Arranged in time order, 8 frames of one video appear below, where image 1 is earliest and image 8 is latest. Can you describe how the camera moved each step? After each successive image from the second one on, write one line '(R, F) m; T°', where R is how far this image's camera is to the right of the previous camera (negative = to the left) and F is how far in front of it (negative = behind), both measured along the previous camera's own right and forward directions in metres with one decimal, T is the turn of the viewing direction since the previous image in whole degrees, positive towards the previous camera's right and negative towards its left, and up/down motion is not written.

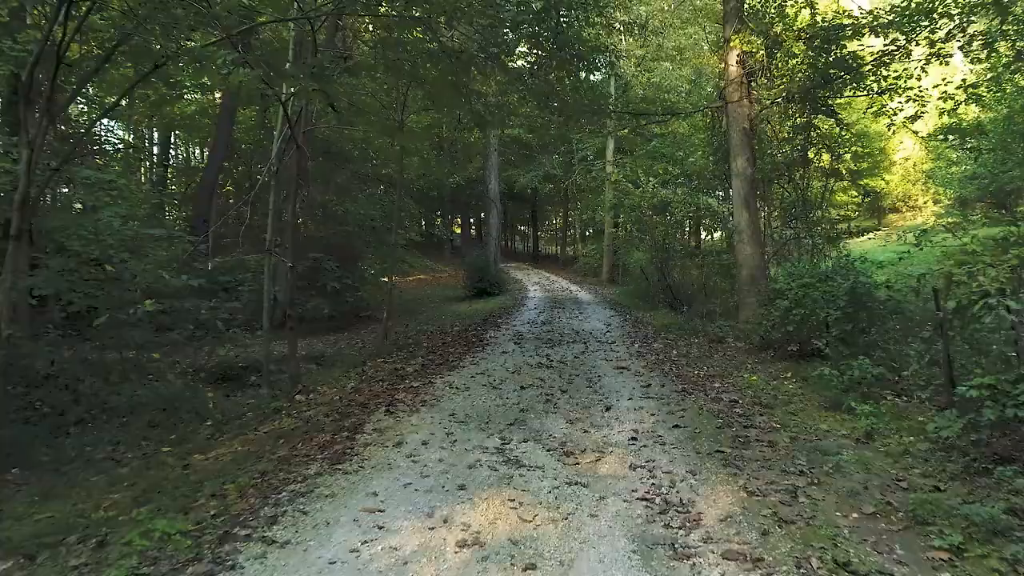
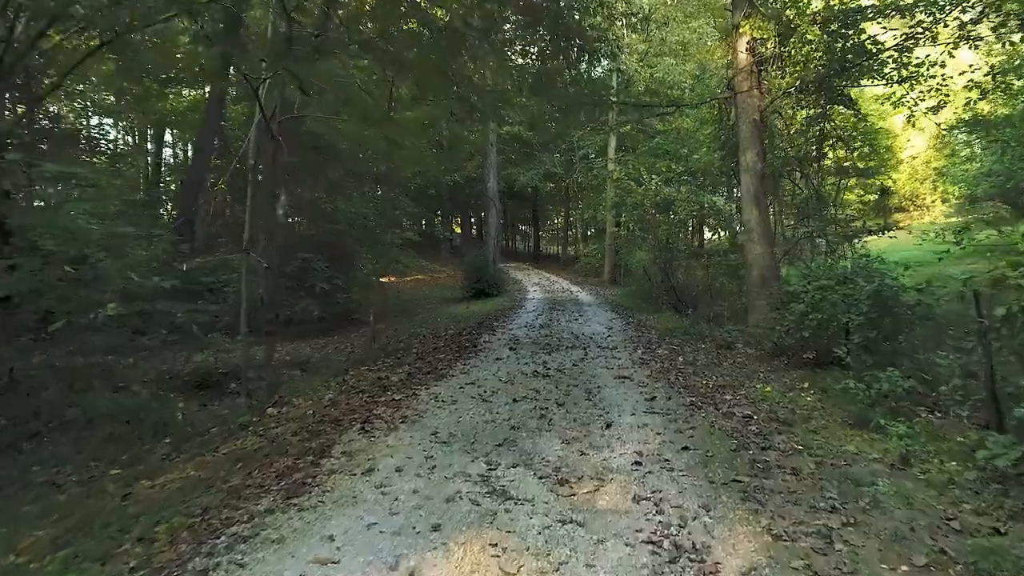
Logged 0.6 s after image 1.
(+0.1, +0.6) m; 0°
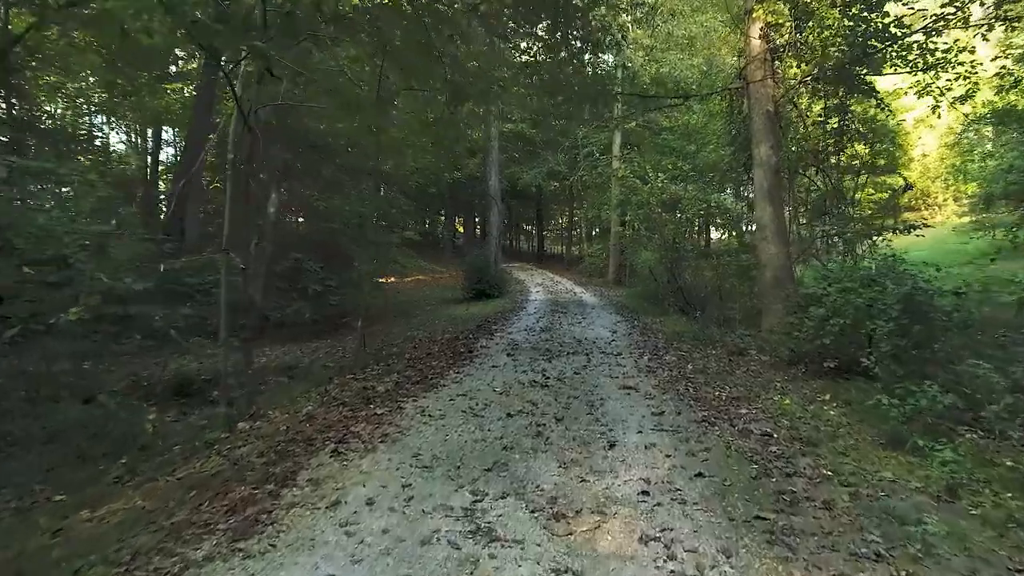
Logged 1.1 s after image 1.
(+0.1, +0.6) m; 0°
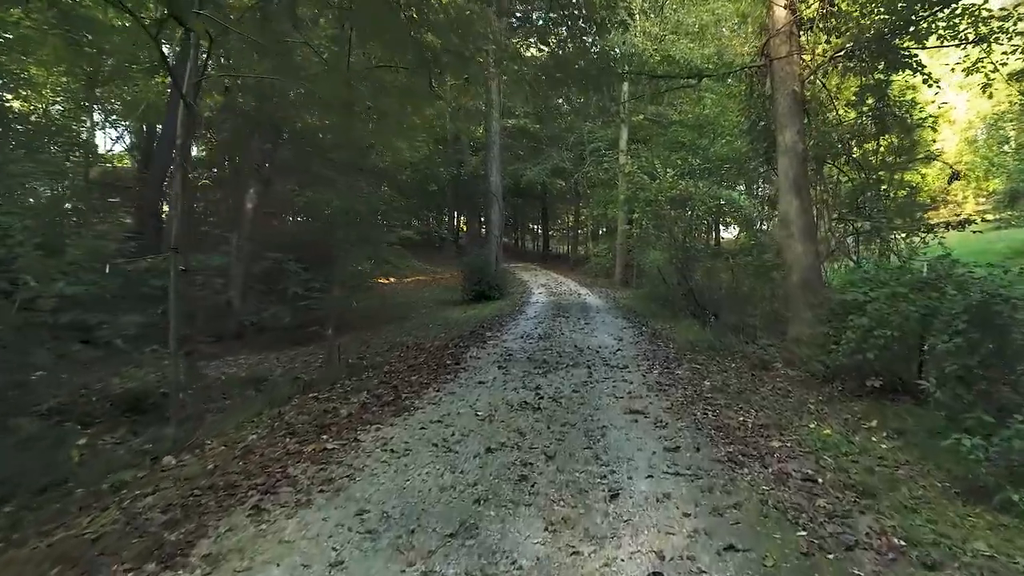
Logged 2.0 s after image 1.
(+0.2, +1.1) m; -1°
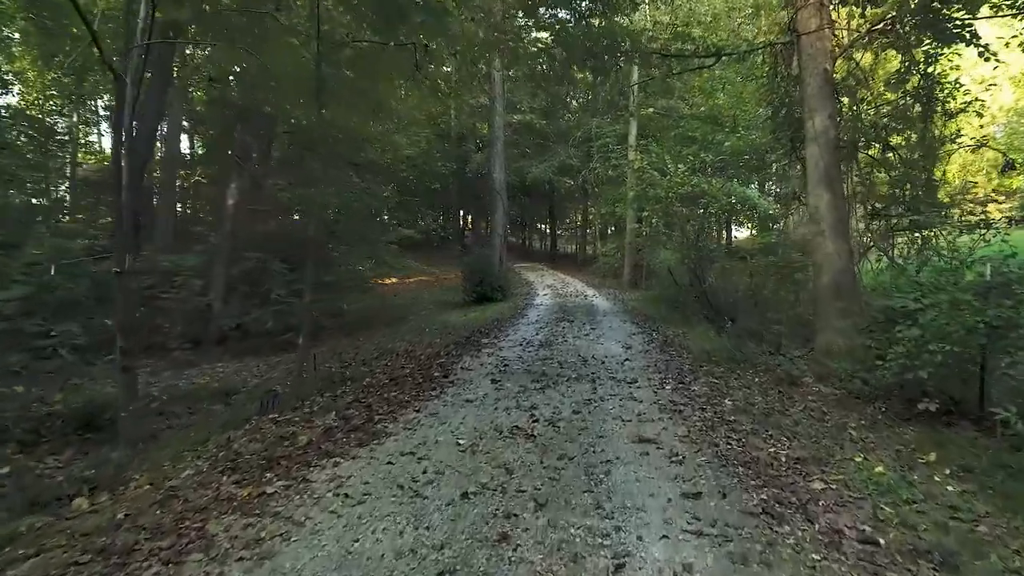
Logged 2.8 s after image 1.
(+0.2, +0.9) m; -1°
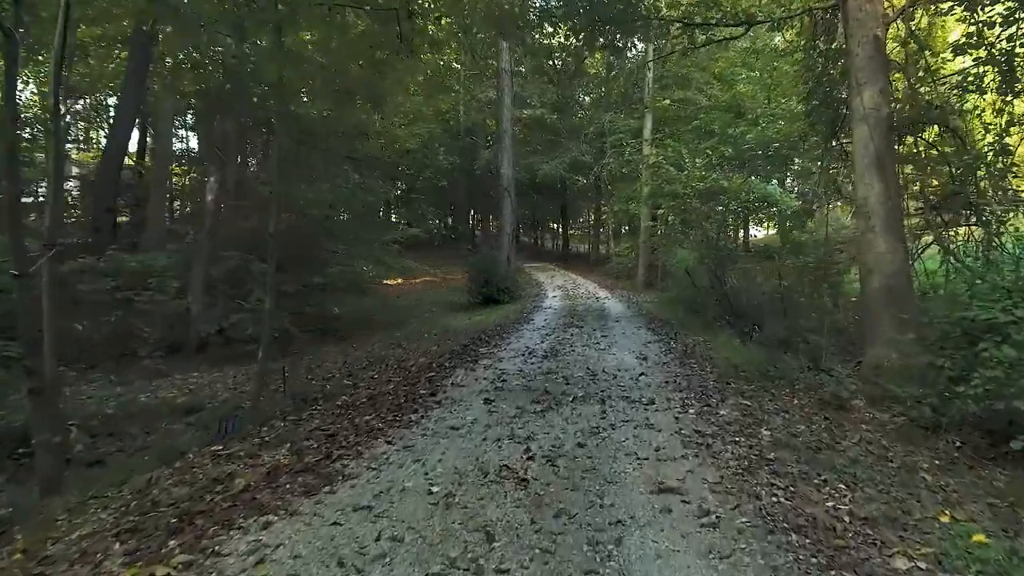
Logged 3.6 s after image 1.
(+0.2, +1.0) m; -1°
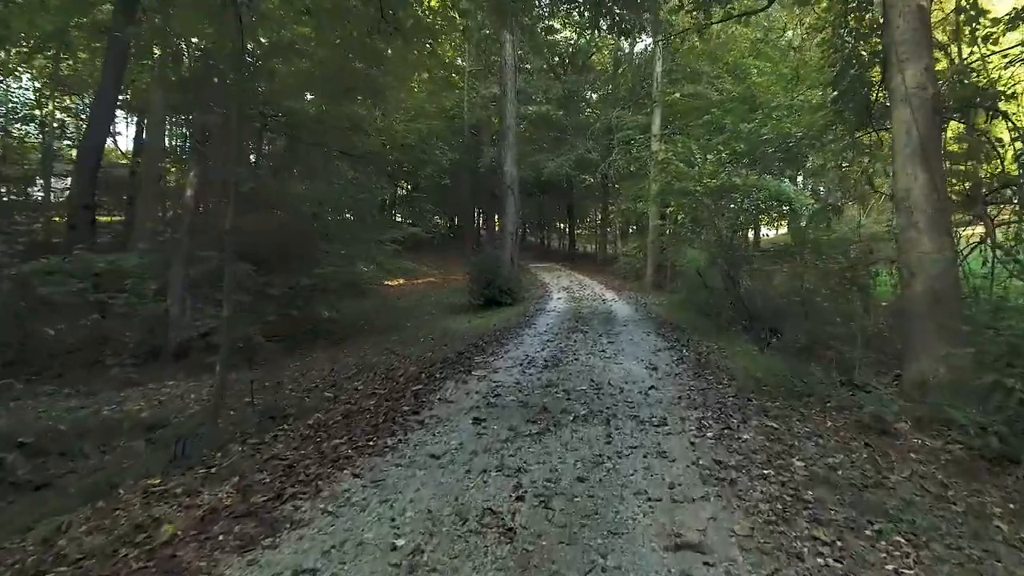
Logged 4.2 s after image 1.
(+0.1, +0.7) m; -1°
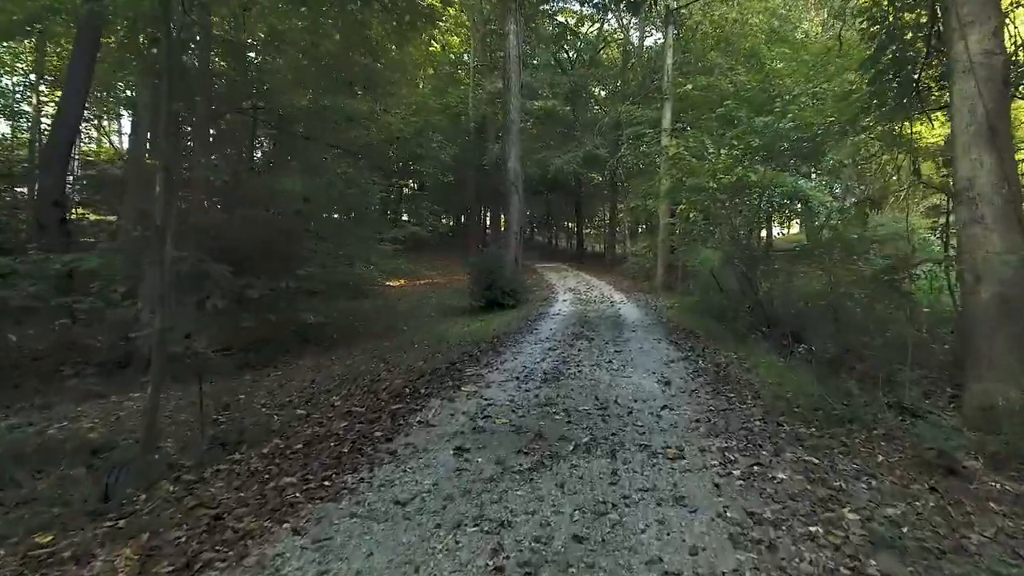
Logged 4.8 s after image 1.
(+0.1, +0.9) m; -1°
